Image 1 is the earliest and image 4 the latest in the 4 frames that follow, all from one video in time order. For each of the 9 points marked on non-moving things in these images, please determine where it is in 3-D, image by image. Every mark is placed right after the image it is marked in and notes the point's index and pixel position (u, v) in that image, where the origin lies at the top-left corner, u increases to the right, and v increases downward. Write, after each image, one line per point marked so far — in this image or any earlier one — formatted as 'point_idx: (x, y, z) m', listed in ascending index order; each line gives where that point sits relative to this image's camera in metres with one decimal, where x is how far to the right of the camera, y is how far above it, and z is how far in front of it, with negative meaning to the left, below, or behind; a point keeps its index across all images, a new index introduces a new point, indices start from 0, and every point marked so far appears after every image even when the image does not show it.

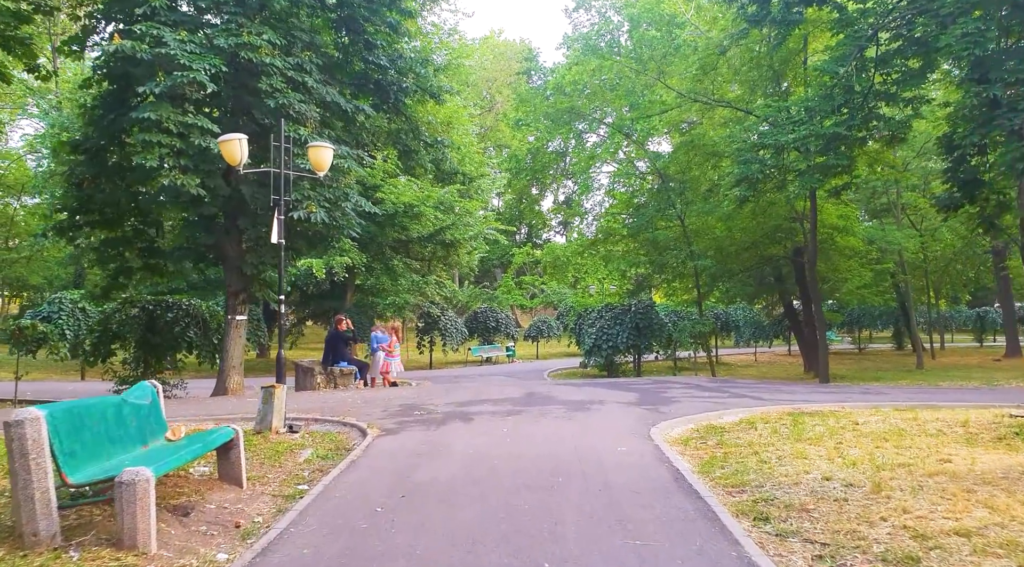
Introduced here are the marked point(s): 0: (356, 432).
0: (-1.8, -1.8, +8.7) m
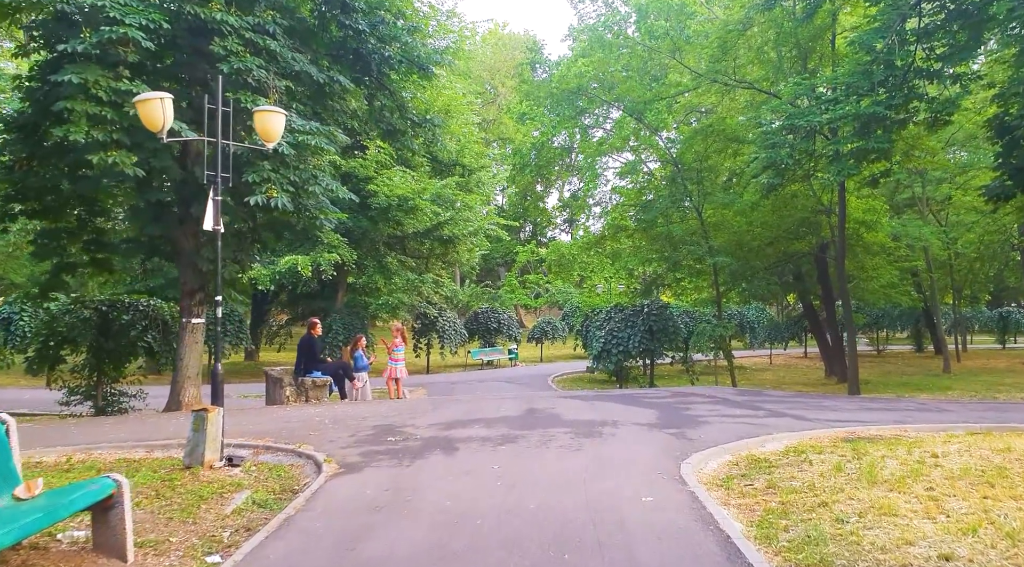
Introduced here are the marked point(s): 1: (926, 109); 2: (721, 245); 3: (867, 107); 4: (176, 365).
0: (-1.9, -1.7, +7.0) m
1: (+8.4, +3.5, +15.2) m
2: (+5.2, +1.0, +18.3) m
3: (+6.7, +3.4, +14.2) m
4: (-5.1, -1.3, +11.5) m
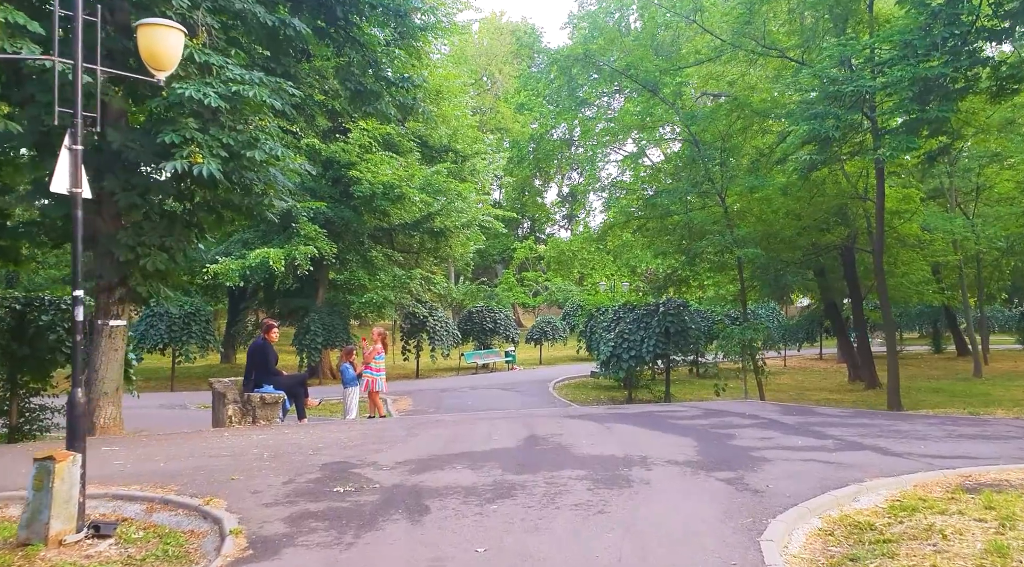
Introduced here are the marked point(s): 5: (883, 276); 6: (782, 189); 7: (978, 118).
0: (-1.9, -1.7, +4.8) m
1: (+8.4, +3.6, +13.0) m
2: (+5.1, +1.1, +16.1) m
3: (+6.7, +3.5, +12.0) m
4: (-5.2, -1.2, +9.2) m
5: (+8.6, +0.2, +17.3) m
6: (+5.6, +2.0, +15.7) m
7: (+9.2, +3.3, +14.9) m
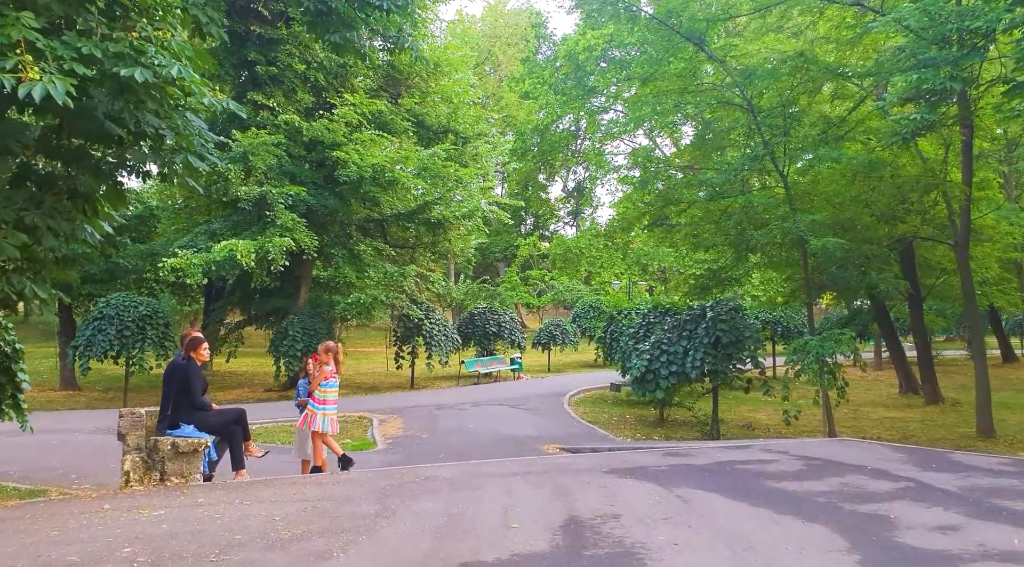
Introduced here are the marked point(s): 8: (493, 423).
0: (-1.7, -1.6, +1.9) m
1: (+8.6, +3.6, +10.1) m
2: (+5.3, +1.1, +13.2) m
3: (+6.9, +3.5, +9.1) m
4: (-5.0, -1.1, +6.3) m
5: (+8.8, +0.2, +14.4) m
6: (+5.8, +2.0, +12.8) m
7: (+9.5, +3.3, +12.0) m
8: (-0.4, -2.6, +14.0) m
